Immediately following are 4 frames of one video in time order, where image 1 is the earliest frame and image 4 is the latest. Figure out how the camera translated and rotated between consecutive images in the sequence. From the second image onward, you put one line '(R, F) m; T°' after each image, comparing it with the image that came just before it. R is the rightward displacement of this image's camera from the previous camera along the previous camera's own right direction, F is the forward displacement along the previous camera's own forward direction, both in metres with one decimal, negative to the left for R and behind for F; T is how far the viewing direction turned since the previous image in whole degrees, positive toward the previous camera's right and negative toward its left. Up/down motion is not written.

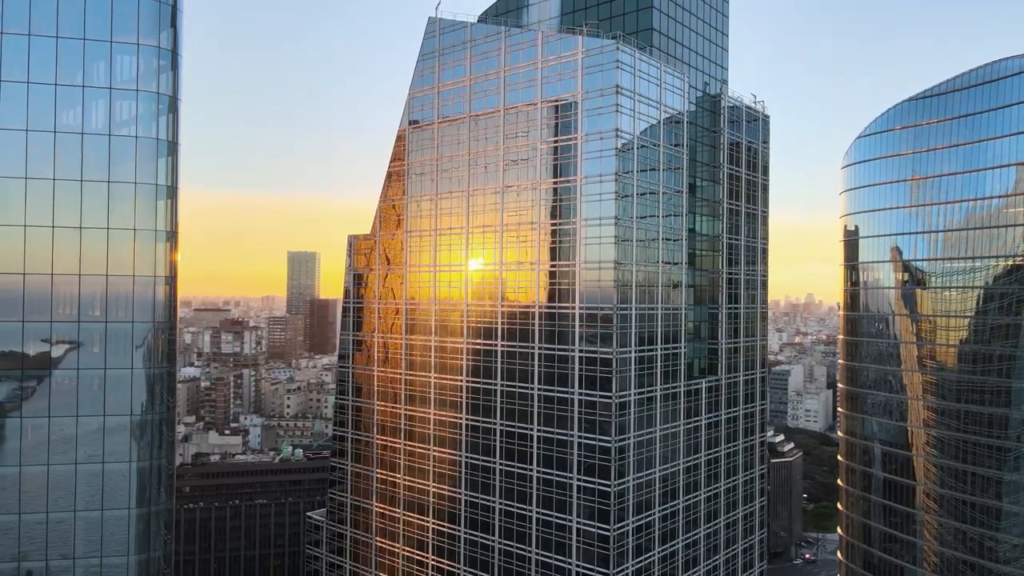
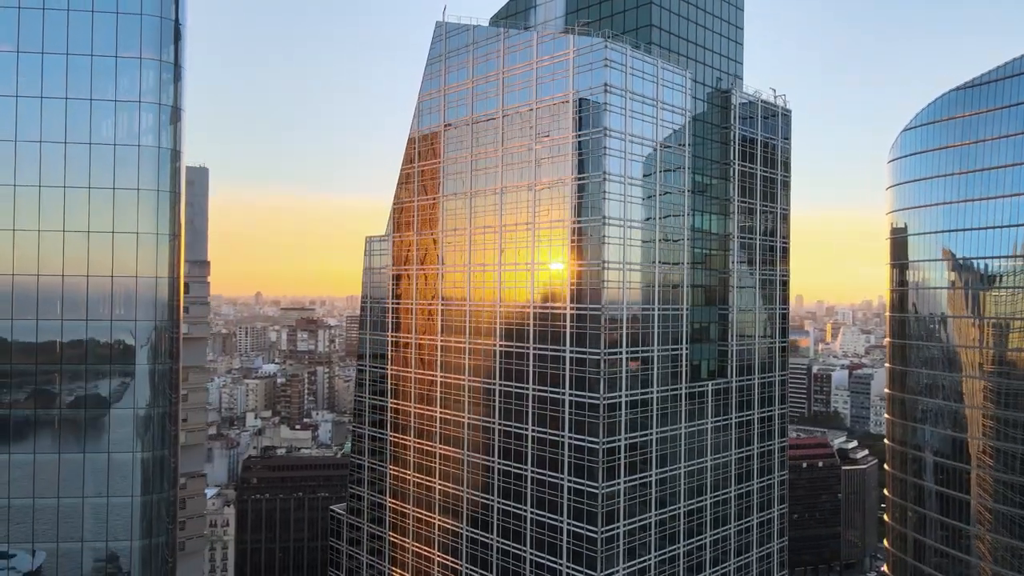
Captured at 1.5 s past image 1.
(+4.8, +0.1) m; -6°
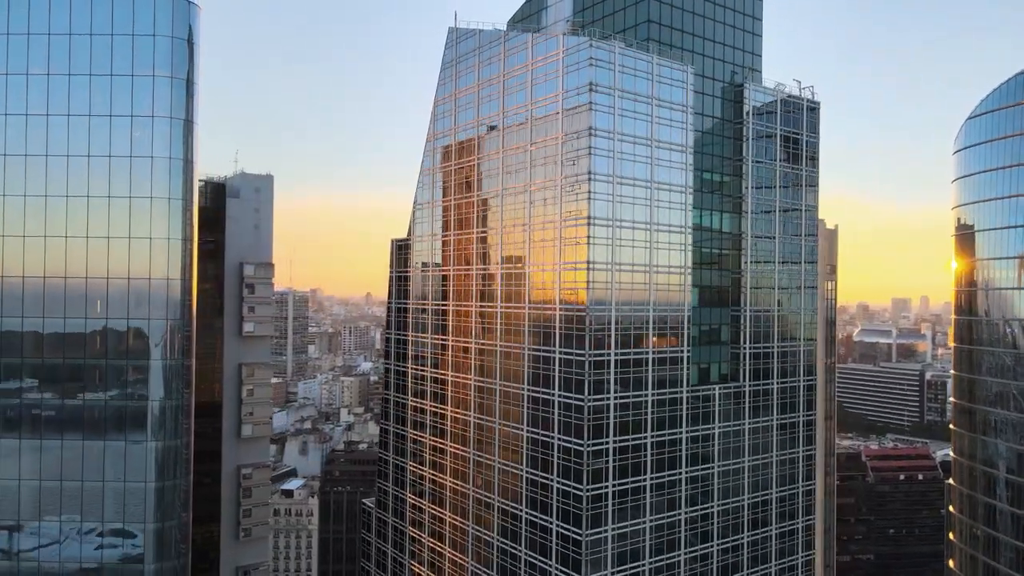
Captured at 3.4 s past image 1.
(+6.1, +0.1) m; -7°
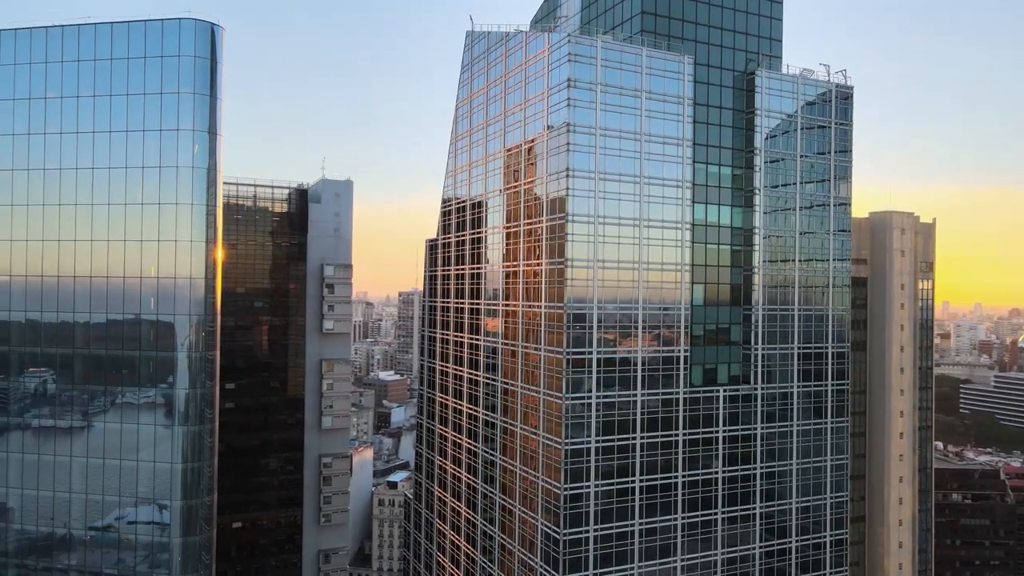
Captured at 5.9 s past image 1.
(+8.0, +0.2) m; -10°
